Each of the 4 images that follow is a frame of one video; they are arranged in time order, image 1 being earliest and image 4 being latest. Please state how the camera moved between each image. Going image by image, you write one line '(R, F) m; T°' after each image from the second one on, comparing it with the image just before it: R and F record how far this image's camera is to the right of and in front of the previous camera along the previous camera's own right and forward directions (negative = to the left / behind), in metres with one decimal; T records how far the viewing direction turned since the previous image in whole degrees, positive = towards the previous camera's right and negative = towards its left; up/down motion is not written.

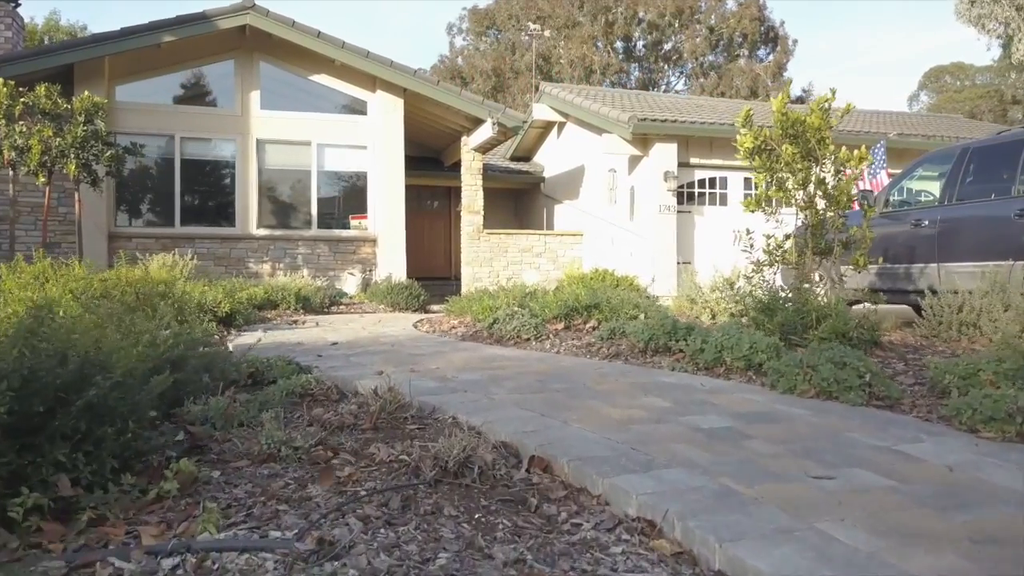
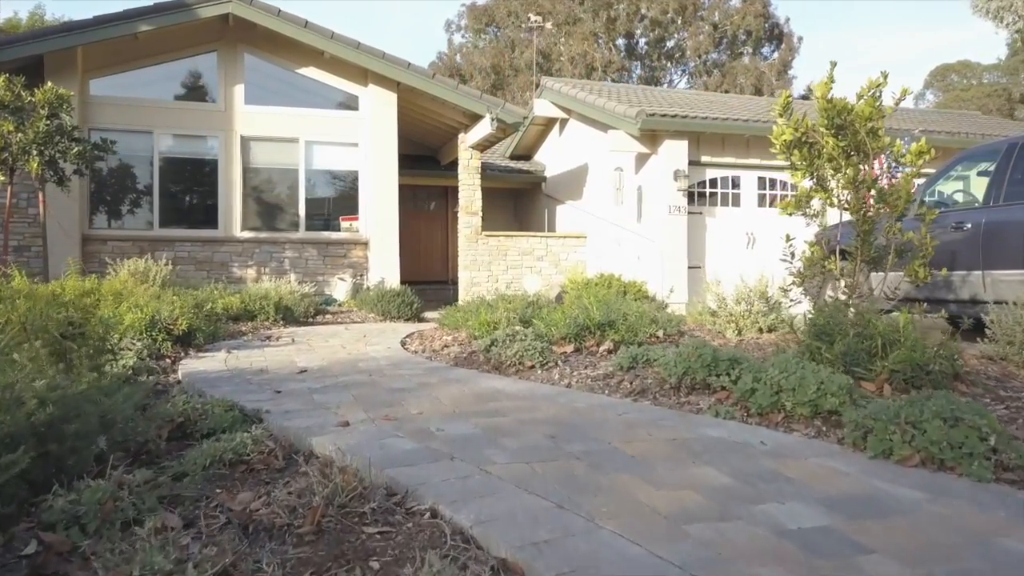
(0.0, +1.1) m; 0°
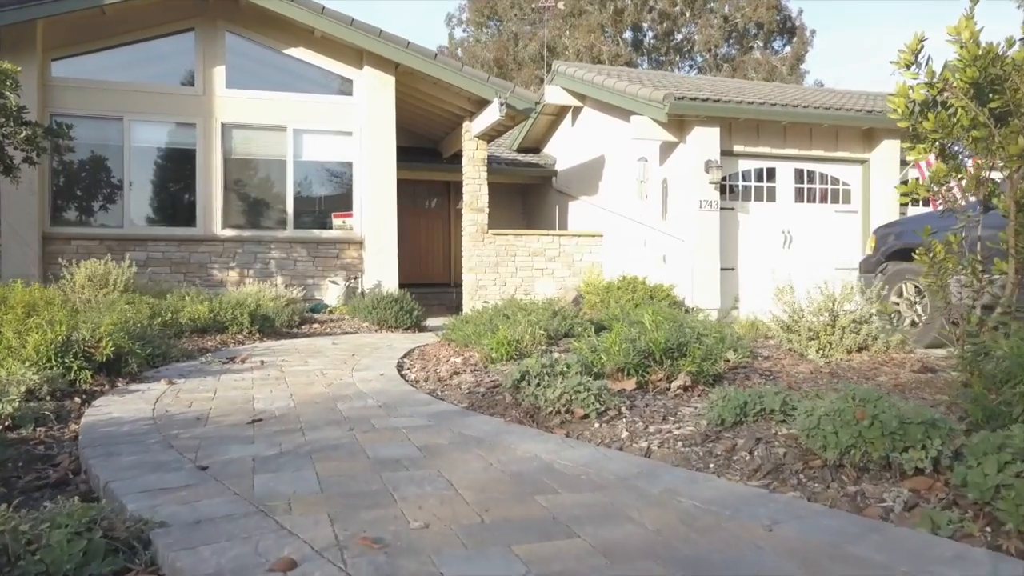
(-0.2, +1.8) m; 0°
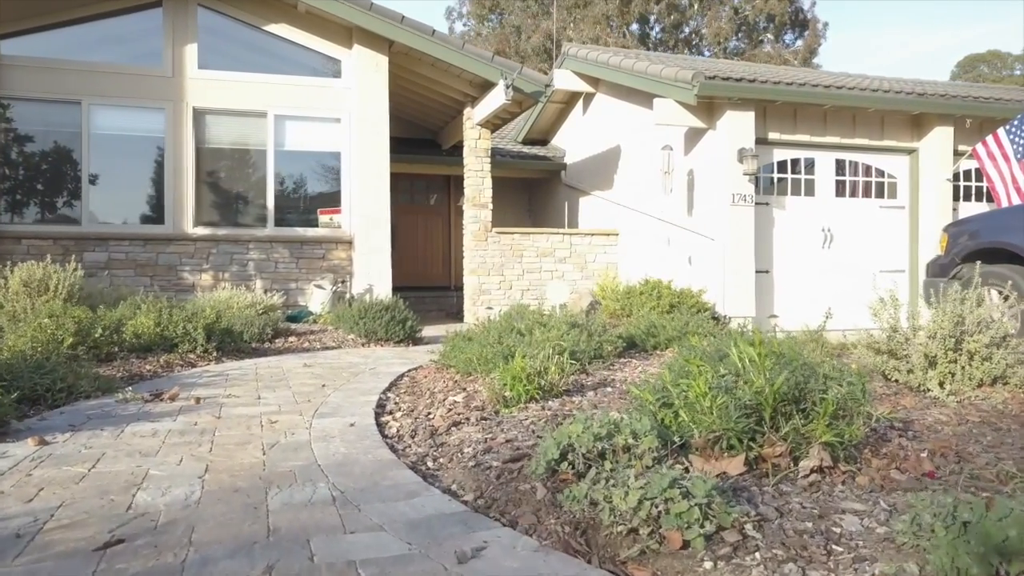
(-0.1, +1.8) m; 0°
